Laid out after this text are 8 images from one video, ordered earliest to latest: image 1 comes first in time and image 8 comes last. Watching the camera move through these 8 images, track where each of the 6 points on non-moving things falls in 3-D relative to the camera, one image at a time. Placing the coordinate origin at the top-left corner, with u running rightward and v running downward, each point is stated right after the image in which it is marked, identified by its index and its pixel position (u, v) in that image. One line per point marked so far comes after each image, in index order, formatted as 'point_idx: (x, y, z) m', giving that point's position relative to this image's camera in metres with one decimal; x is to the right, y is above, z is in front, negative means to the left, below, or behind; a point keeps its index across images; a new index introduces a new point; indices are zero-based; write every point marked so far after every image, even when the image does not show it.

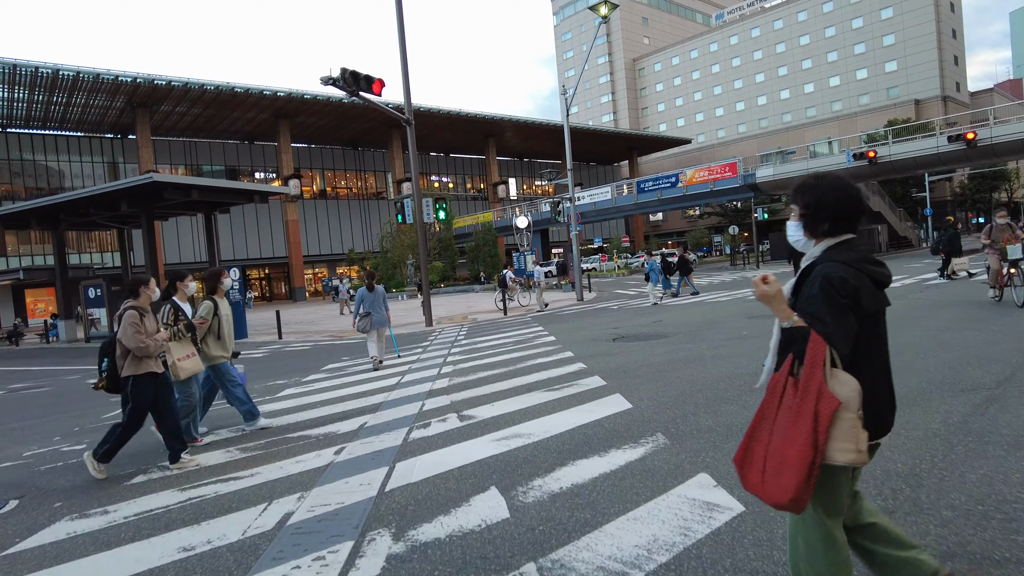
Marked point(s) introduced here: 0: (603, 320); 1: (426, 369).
0: (+2.1, -0.7, +15.1) m
1: (-1.3, -1.2, +10.0) m
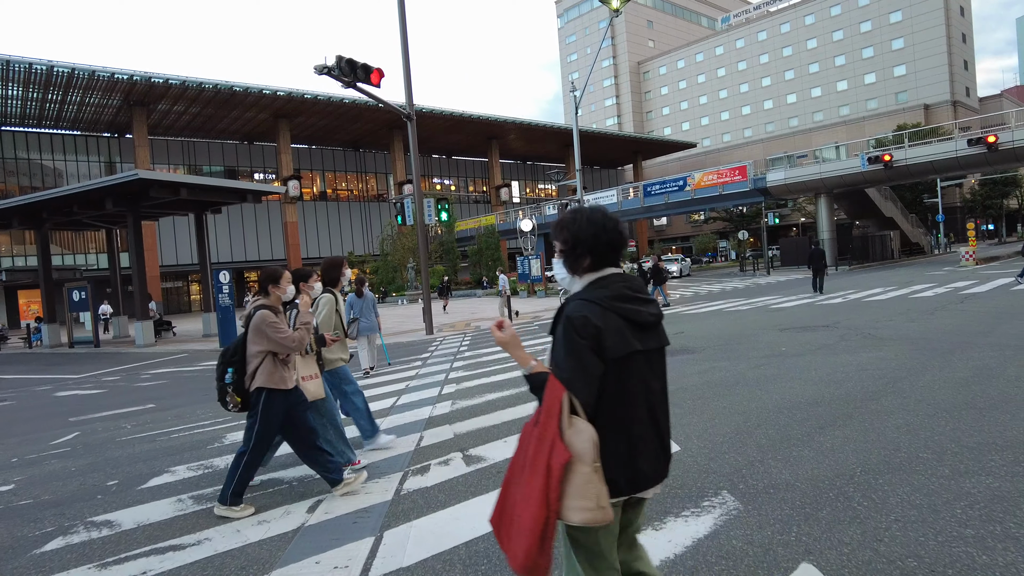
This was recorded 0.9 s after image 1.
0: (+2.2, -0.9, +14.0) m
1: (-1.2, -1.3, +8.9) m
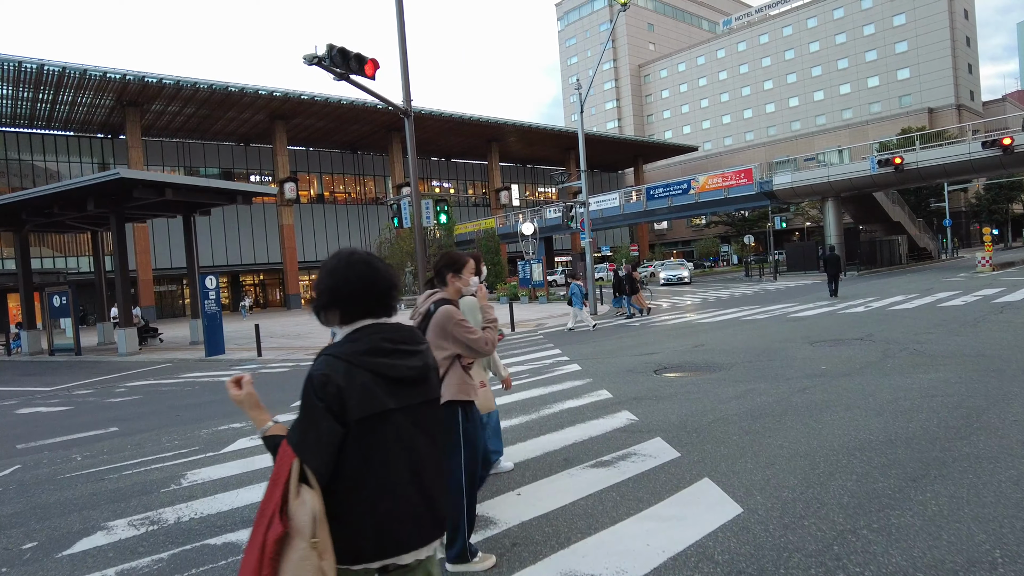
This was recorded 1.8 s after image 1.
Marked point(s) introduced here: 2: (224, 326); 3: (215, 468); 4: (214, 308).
0: (+2.3, -1.1, +13.0) m
1: (-1.1, -1.4, +7.9) m
2: (-8.1, -1.1, +18.3) m
3: (-2.6, -1.6, +5.8) m
4: (-8.4, -0.6, +18.3) m
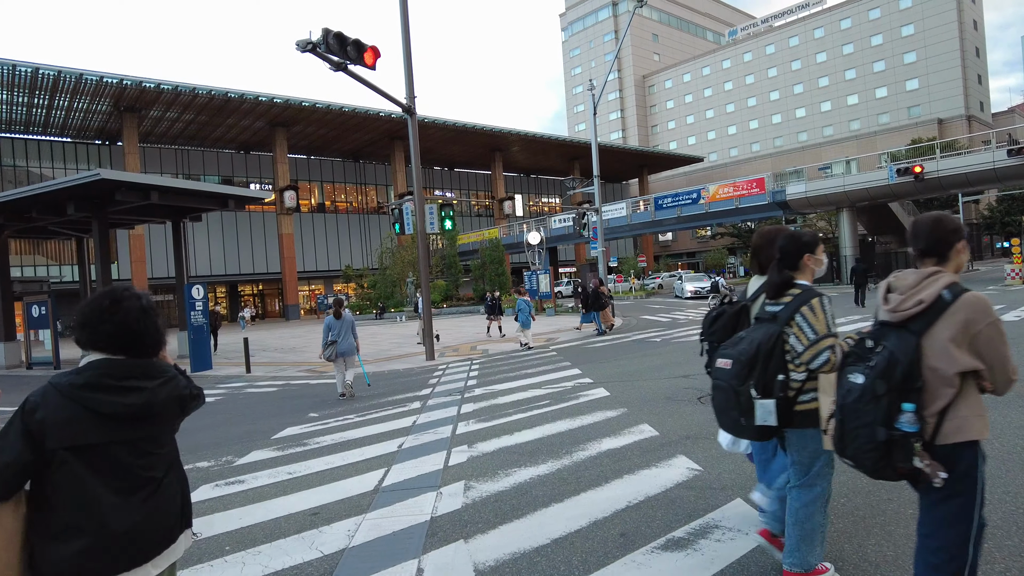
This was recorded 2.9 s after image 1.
0: (+2.6, -1.3, +11.7) m
1: (-0.9, -1.6, +6.6) m
2: (-7.8, -1.3, +17.0) m
3: (-2.4, -1.7, +4.5) m
4: (-8.1, -0.9, +17.1) m
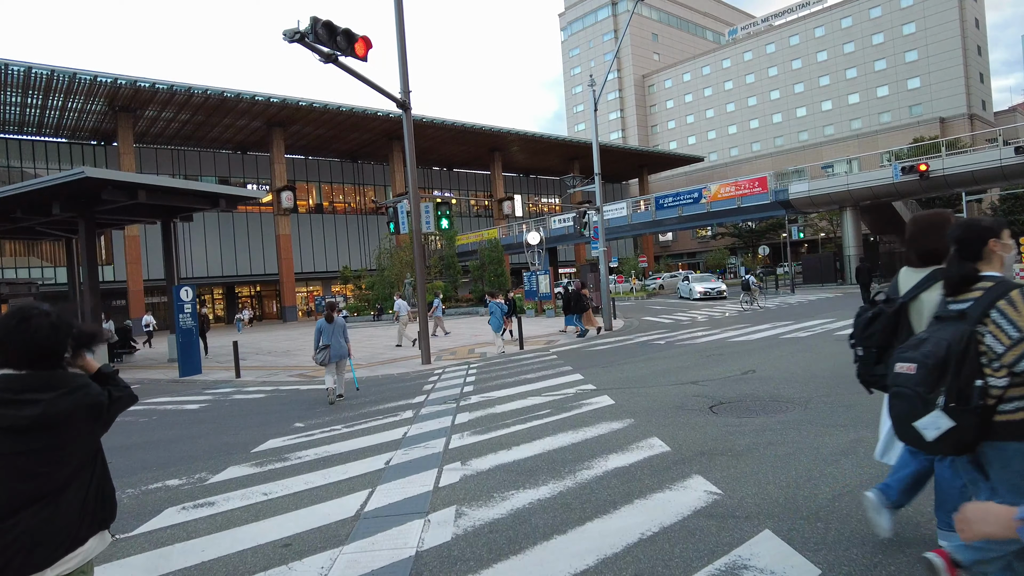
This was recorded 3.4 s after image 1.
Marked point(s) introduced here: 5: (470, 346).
0: (+2.5, -1.3, +11.1) m
1: (-0.9, -1.6, +6.1) m
2: (-7.8, -1.4, +16.5) m
3: (-2.4, -1.7, +4.0) m
4: (-8.1, -0.9, +16.5) m
5: (-1.2, -1.7, +18.4) m
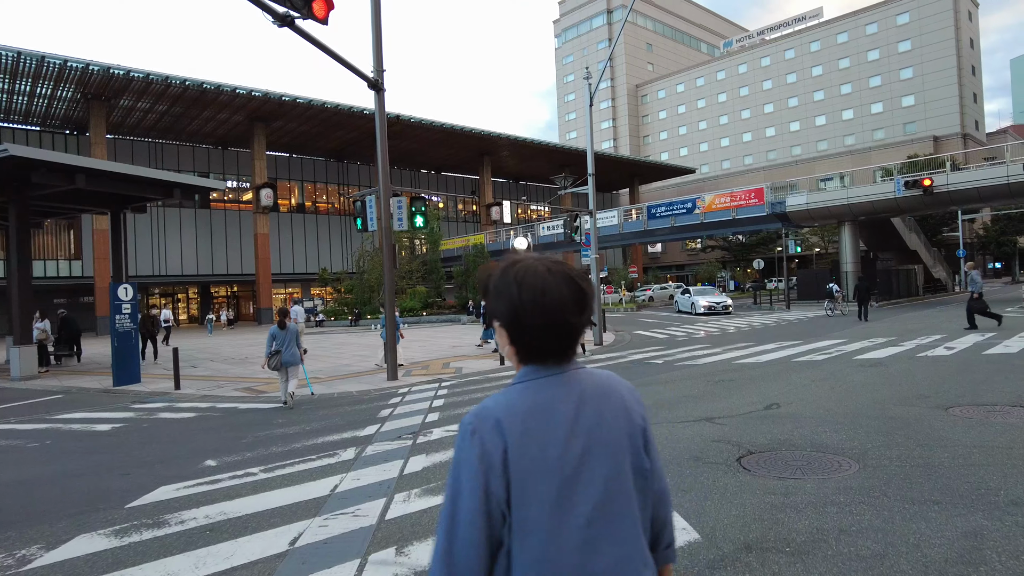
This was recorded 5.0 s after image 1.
0: (+2.2, -1.5, +9.5) m
1: (-1.2, -1.6, +4.3) m
2: (-8.3, -1.4, +14.6) m
3: (-2.7, -1.7, +2.2) m
4: (-8.6, -0.9, +14.6) m
5: (-1.7, -1.8, +16.7) m
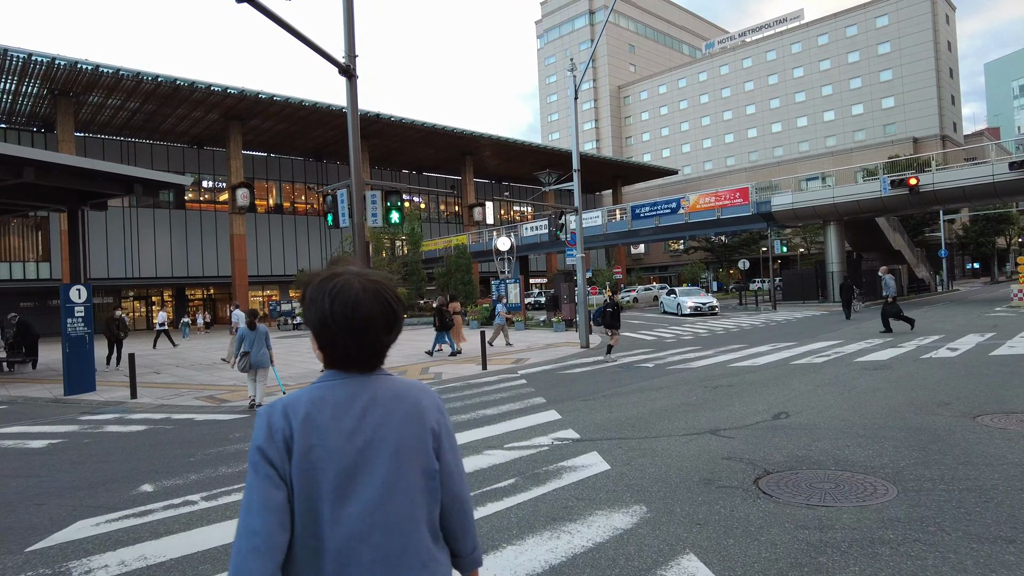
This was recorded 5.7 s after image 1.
0: (+1.9, -1.5, +8.7) m
1: (-1.3, -1.6, +3.5) m
2: (-8.7, -1.4, +13.6) m
3: (-2.7, -1.6, +1.3) m
4: (-9.0, -0.9, +13.6) m
5: (-2.1, -1.8, +15.8) m
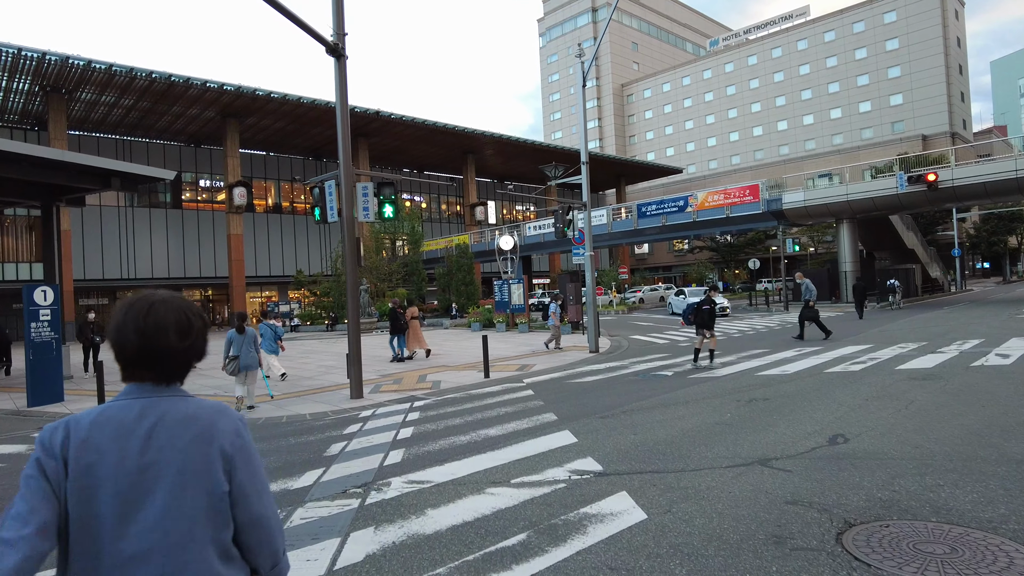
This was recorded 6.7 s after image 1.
0: (+2.0, -1.5, +7.6) m
1: (-1.2, -1.6, +2.4) m
2: (-8.6, -1.4, +12.5) m
3: (-2.6, -1.6, +0.2) m
4: (-8.9, -0.9, +12.5) m
5: (-2.0, -1.9, +14.7) m
